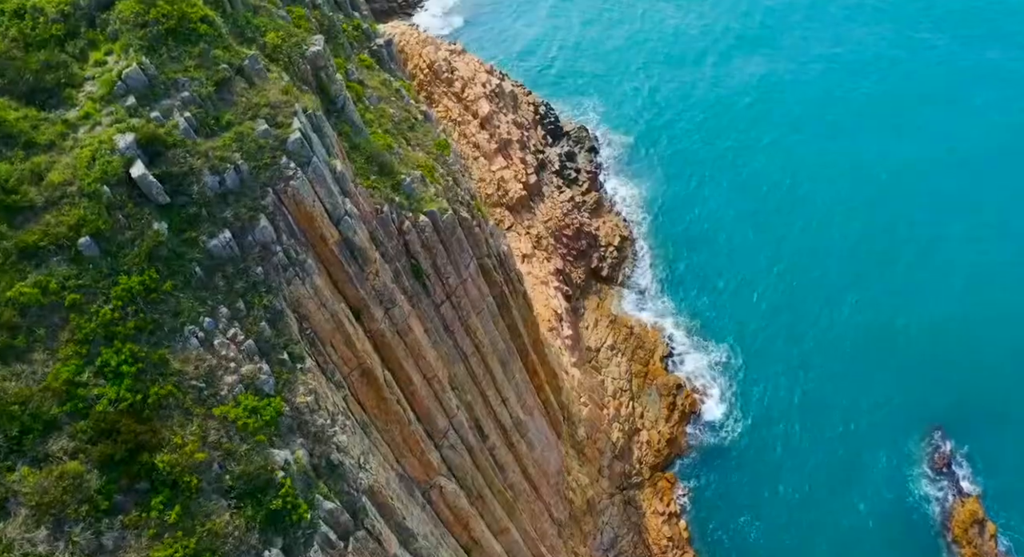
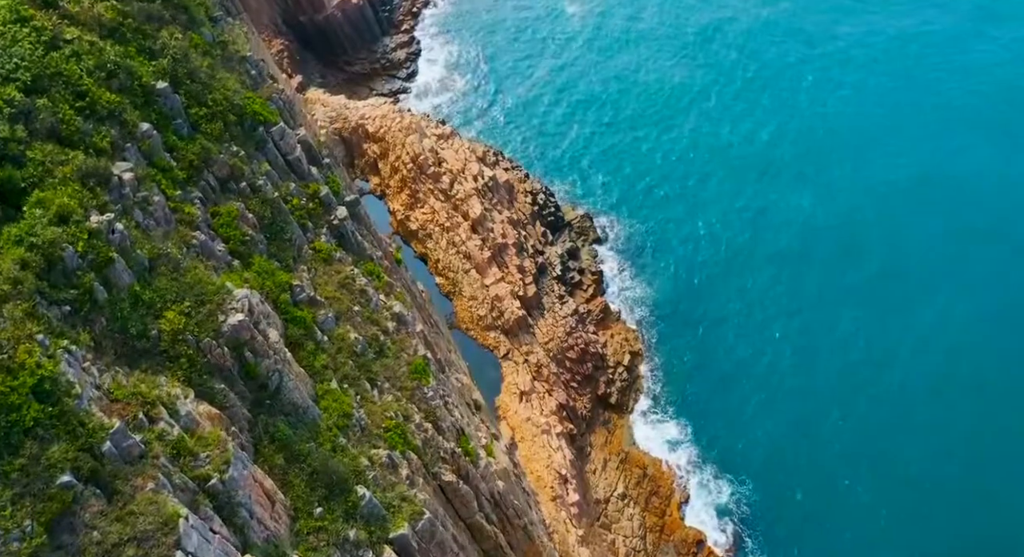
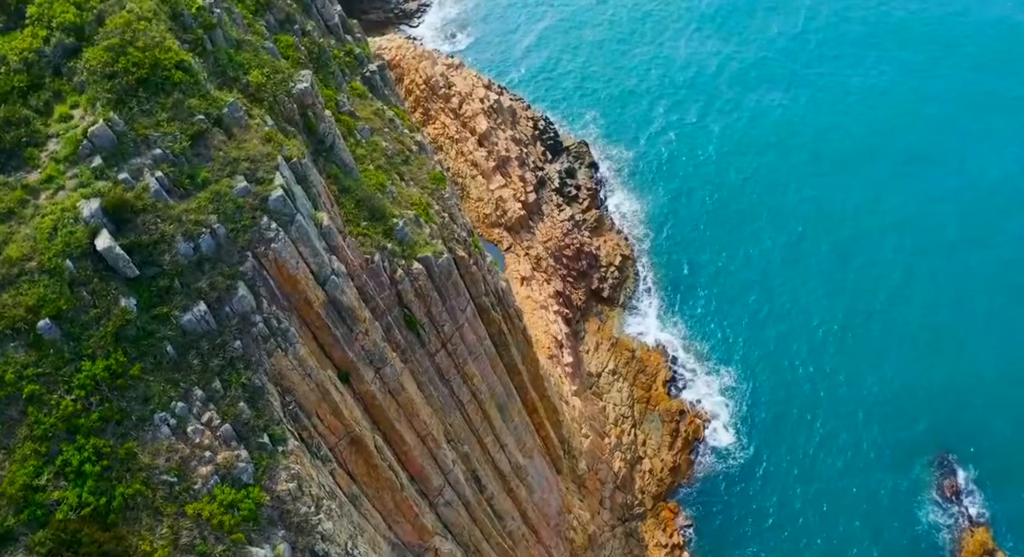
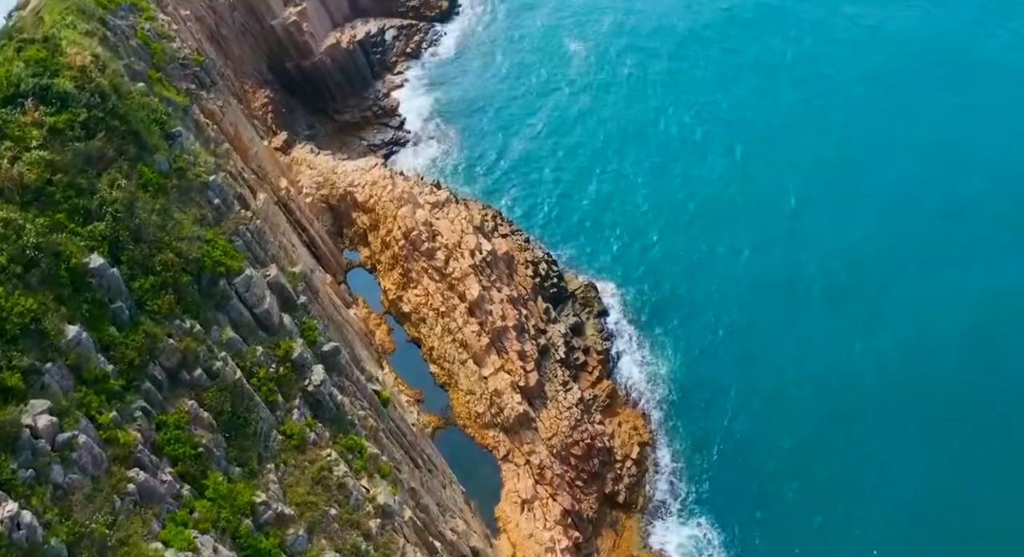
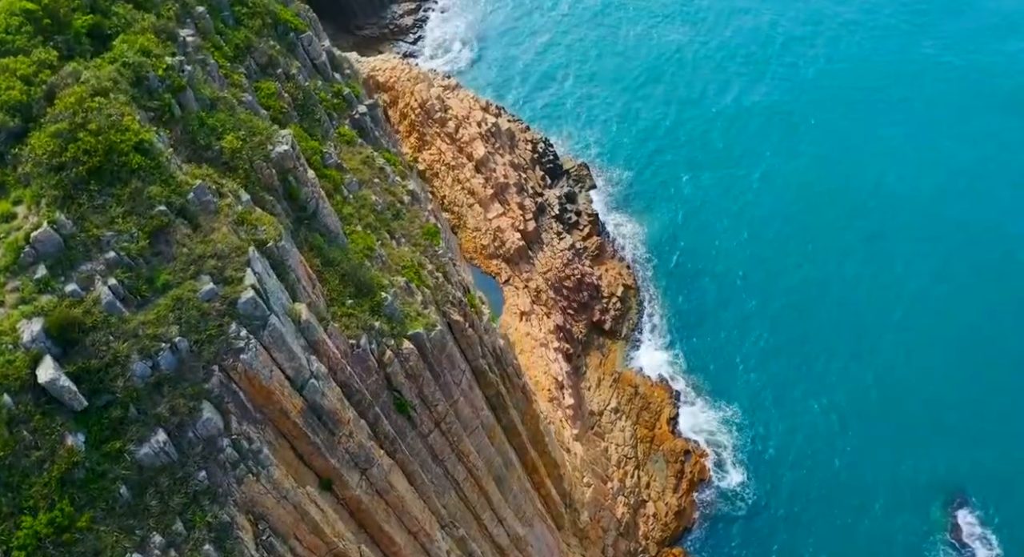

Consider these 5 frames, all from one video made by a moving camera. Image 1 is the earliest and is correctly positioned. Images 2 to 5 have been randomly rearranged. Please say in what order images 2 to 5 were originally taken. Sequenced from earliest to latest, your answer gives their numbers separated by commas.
3, 5, 2, 4
